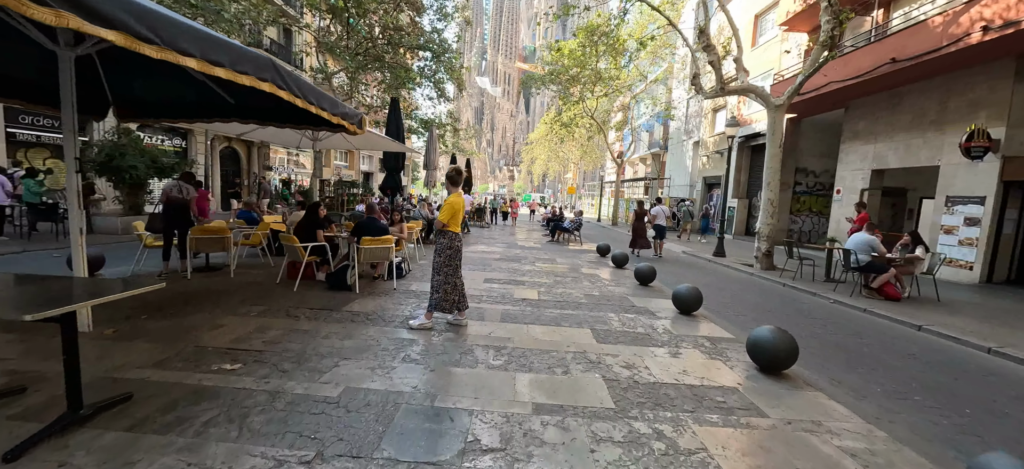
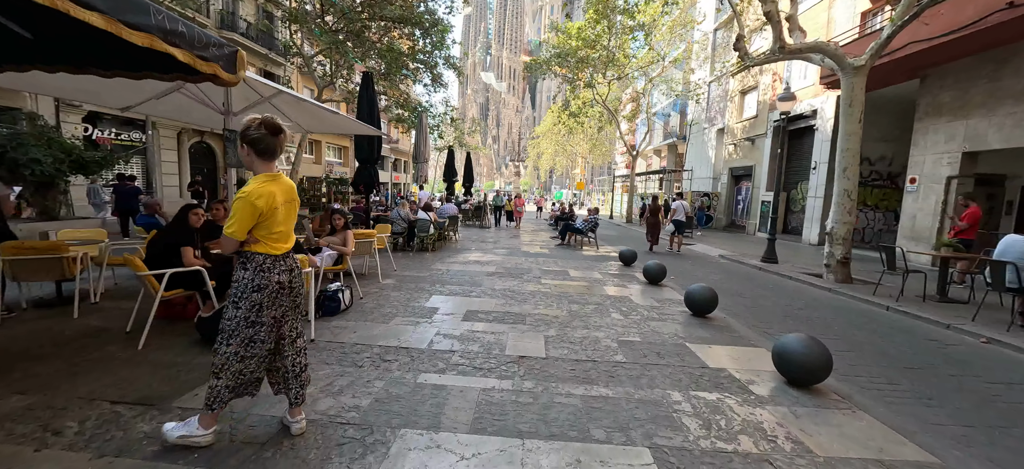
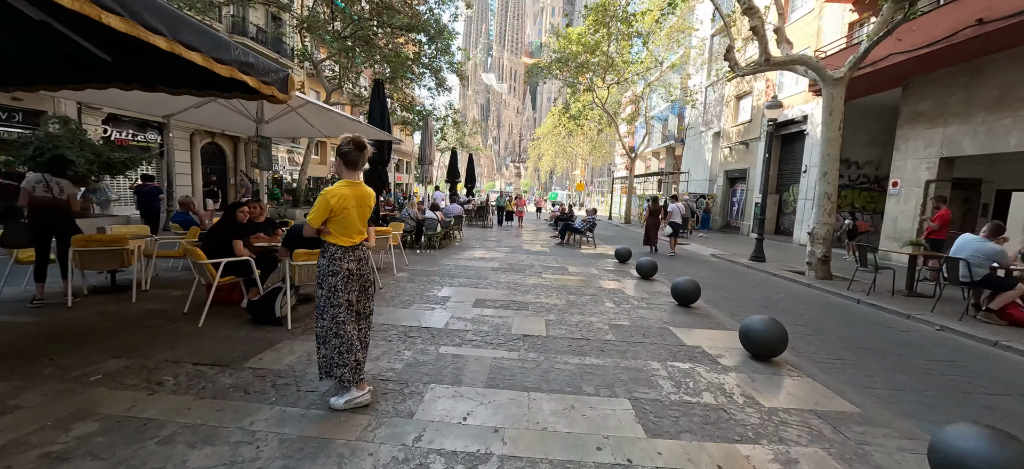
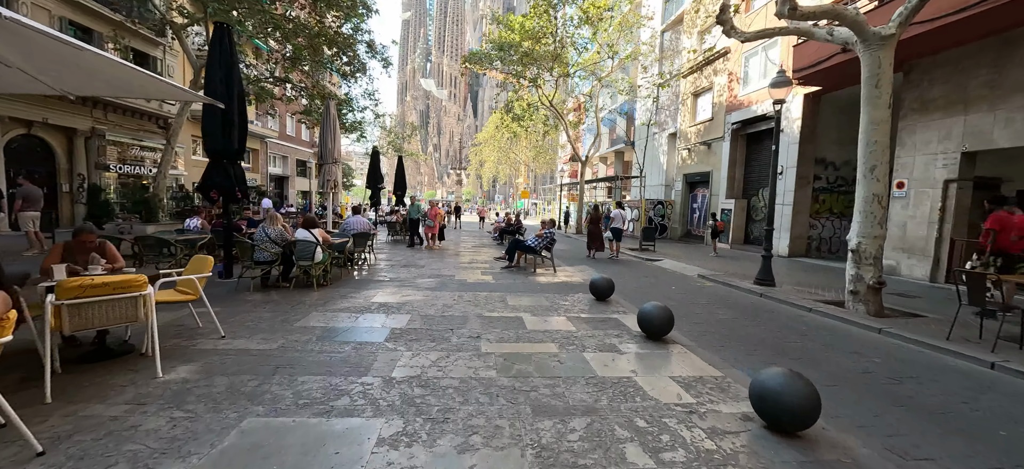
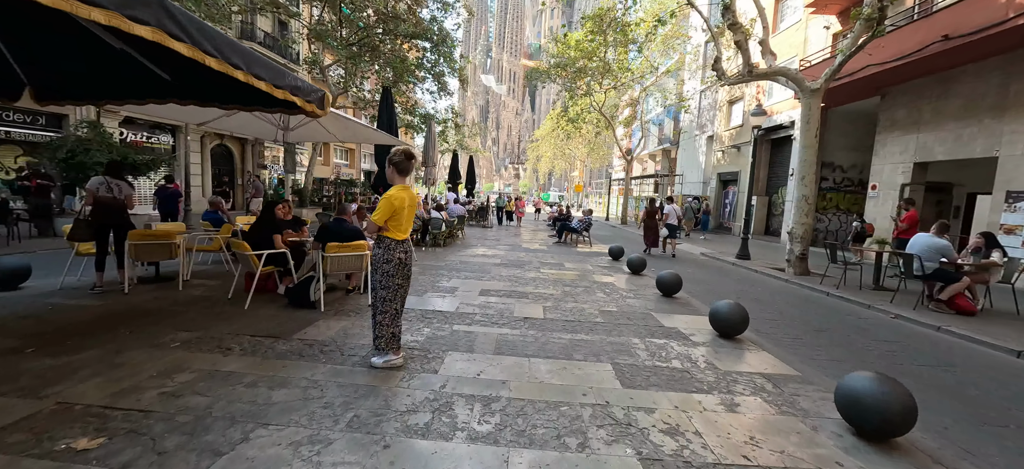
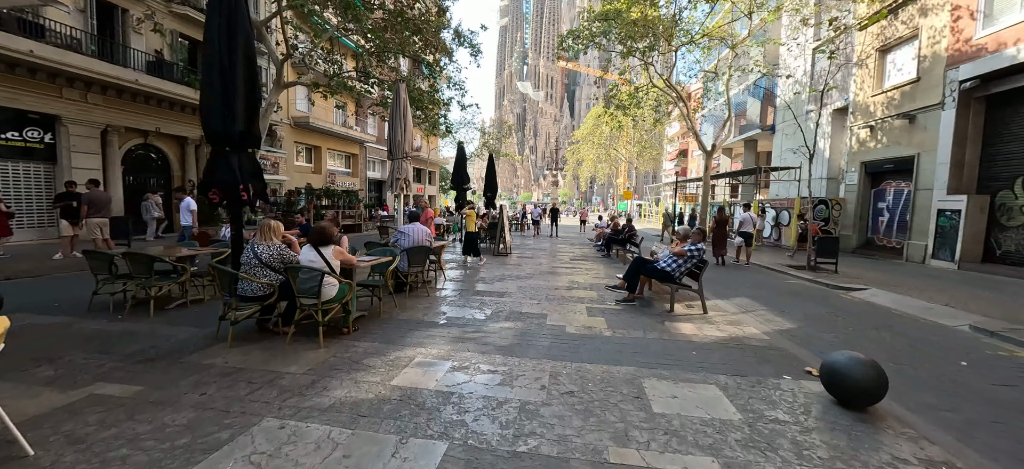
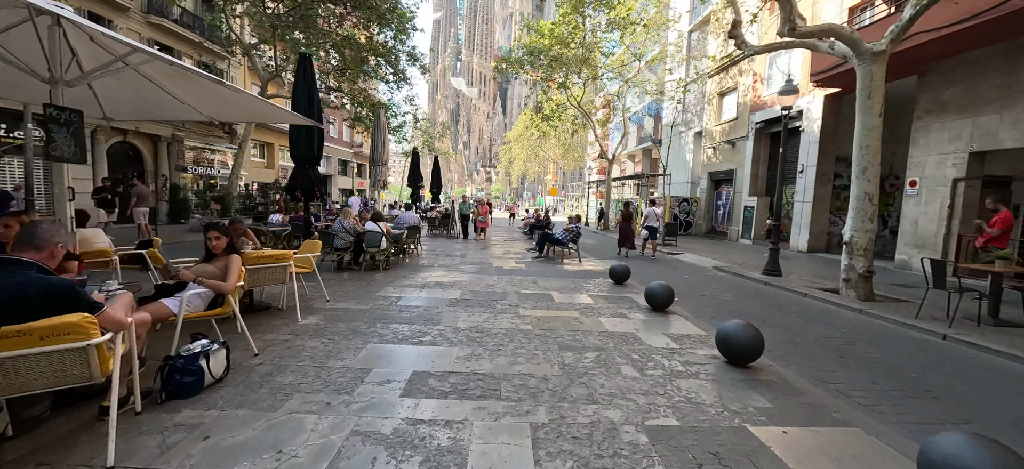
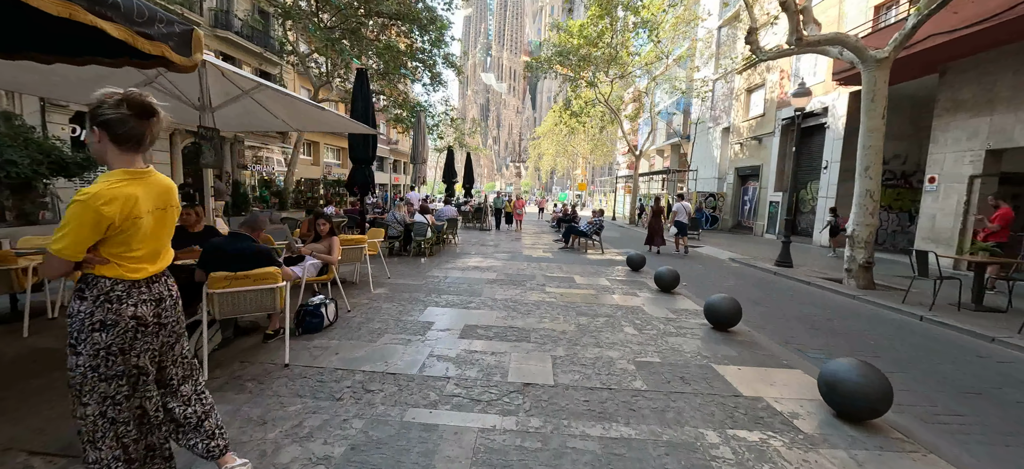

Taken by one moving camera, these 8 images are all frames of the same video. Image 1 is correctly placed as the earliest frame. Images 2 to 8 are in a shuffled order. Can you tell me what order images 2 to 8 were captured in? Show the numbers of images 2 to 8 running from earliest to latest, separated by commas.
5, 3, 2, 8, 7, 4, 6
